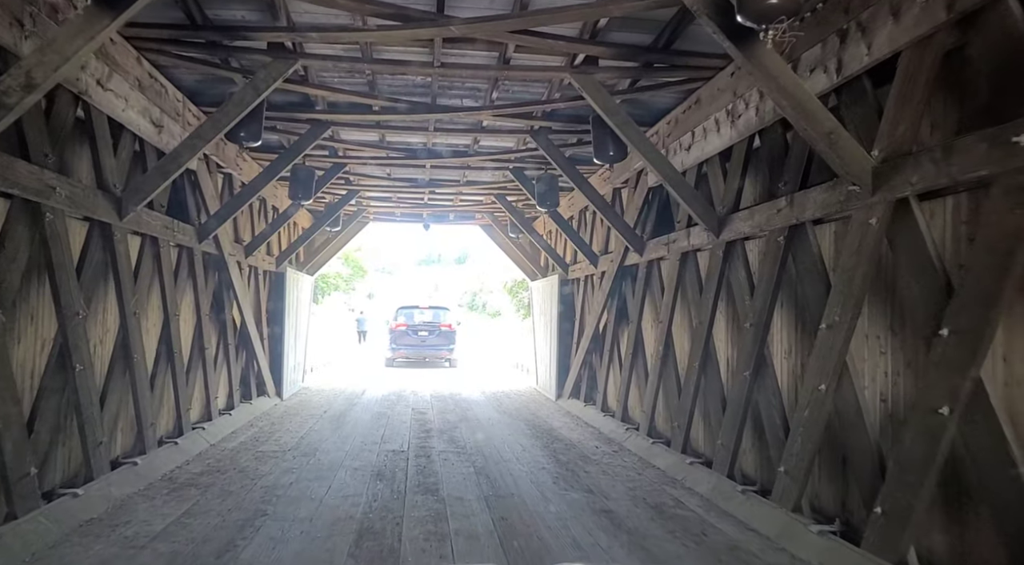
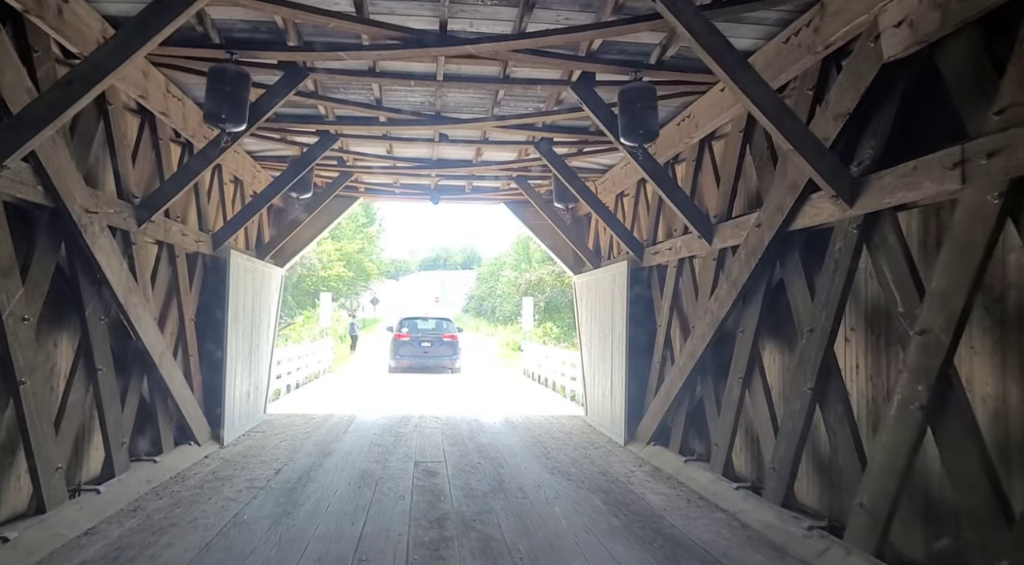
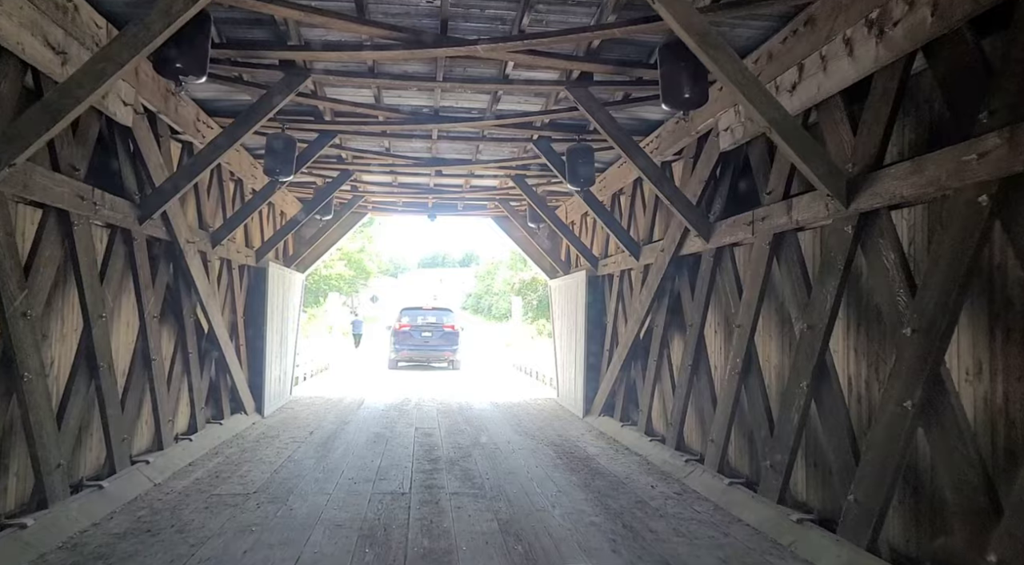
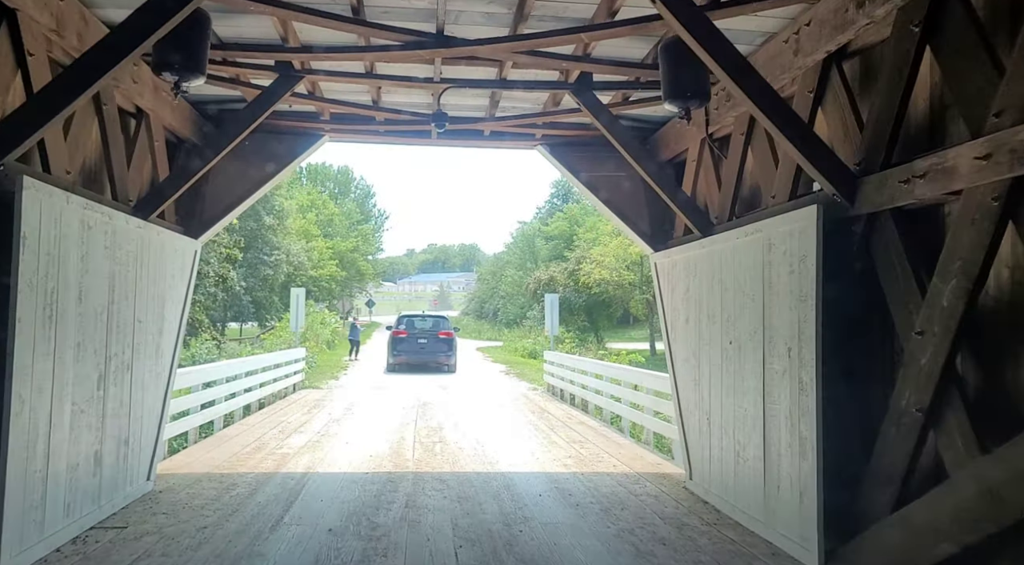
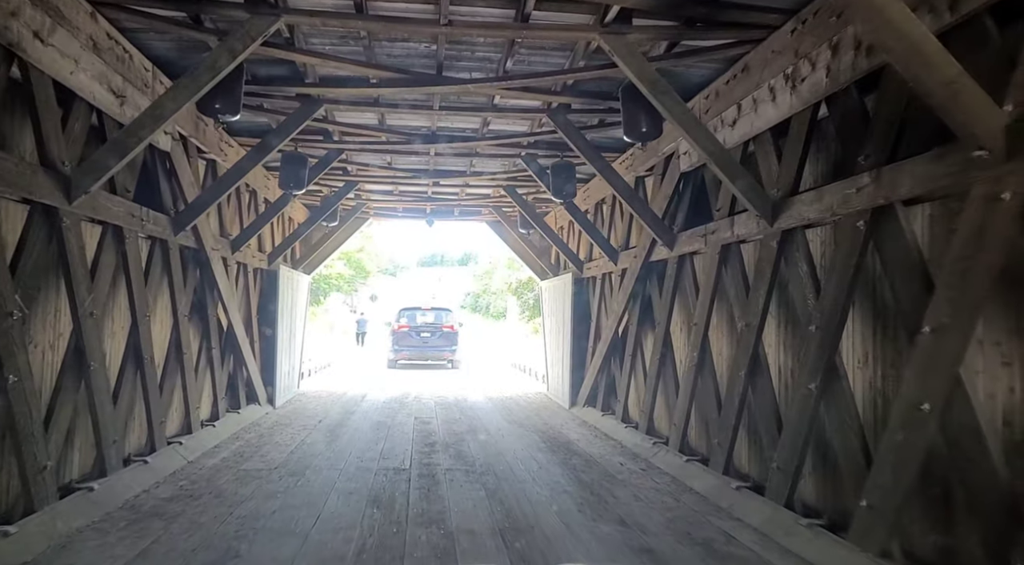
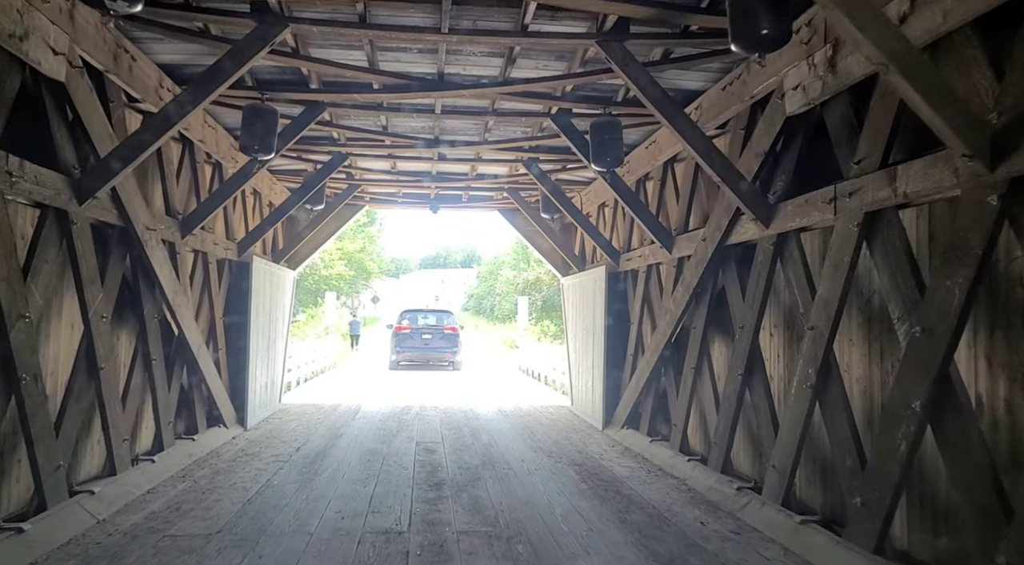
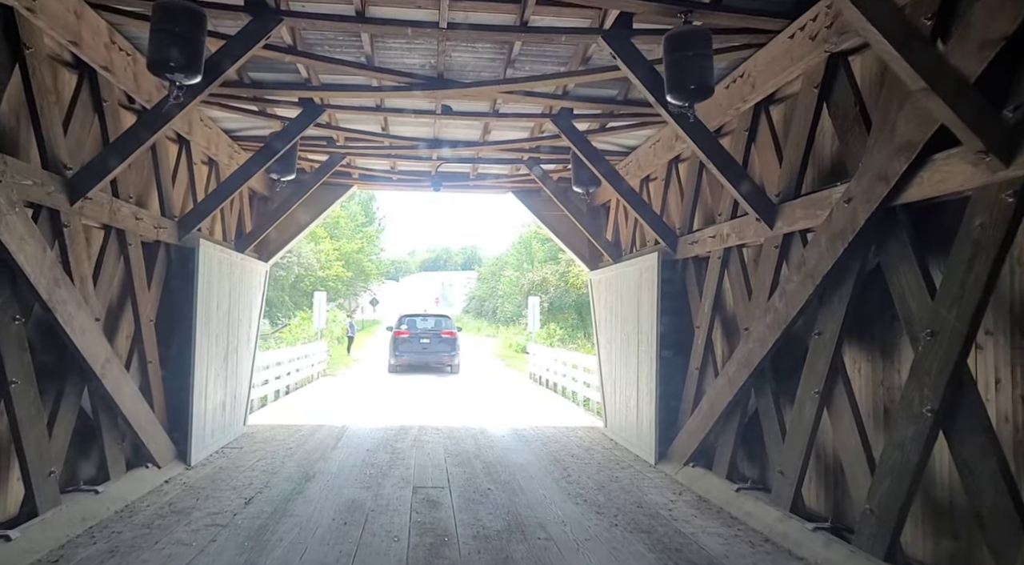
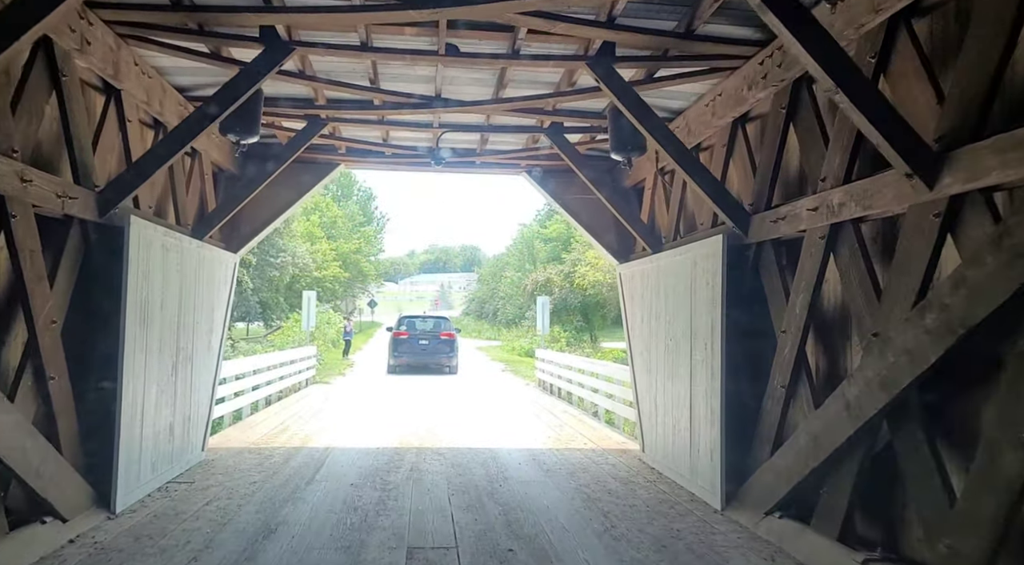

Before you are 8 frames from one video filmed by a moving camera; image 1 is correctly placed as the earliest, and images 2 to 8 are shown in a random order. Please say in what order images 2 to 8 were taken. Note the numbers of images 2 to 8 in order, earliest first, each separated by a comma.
5, 3, 6, 2, 7, 8, 4
